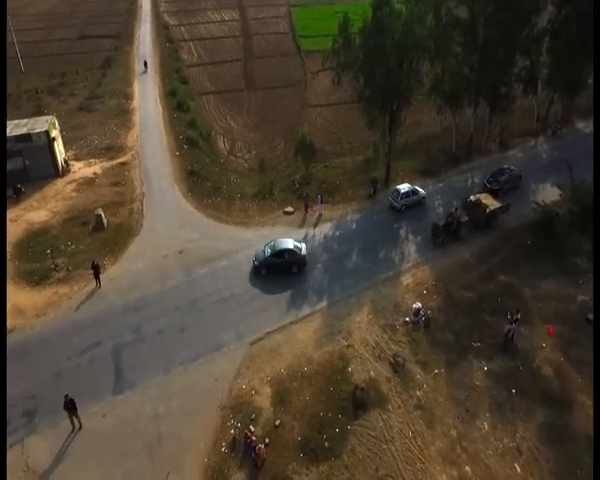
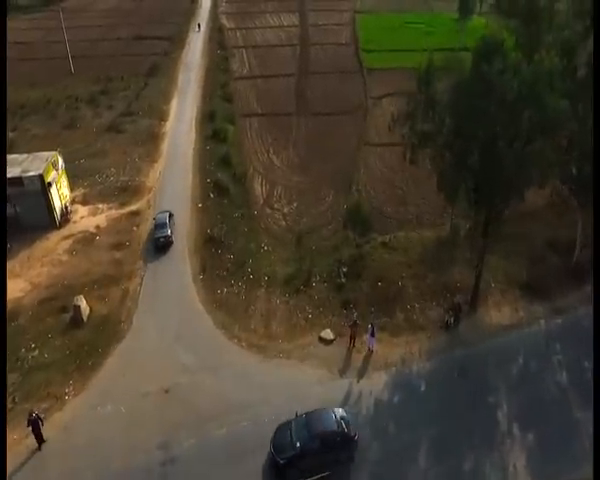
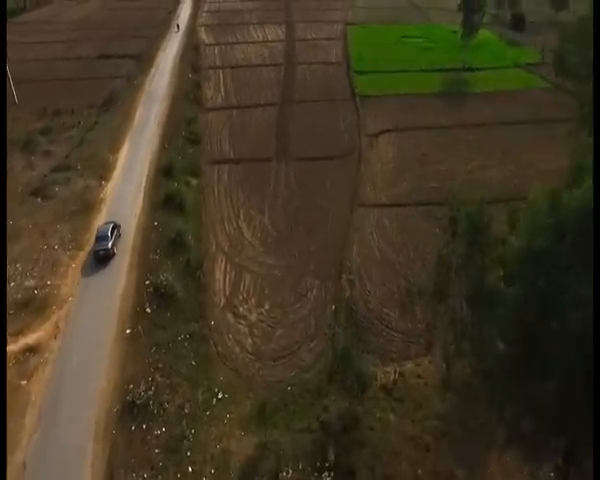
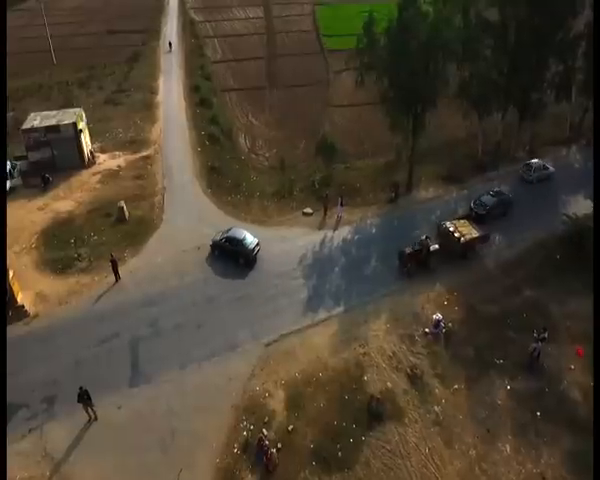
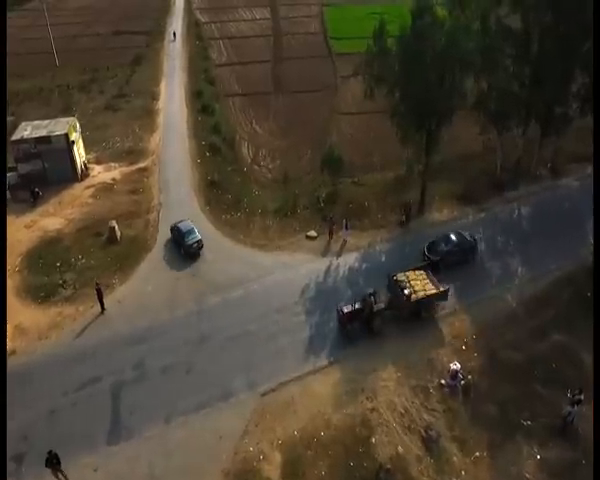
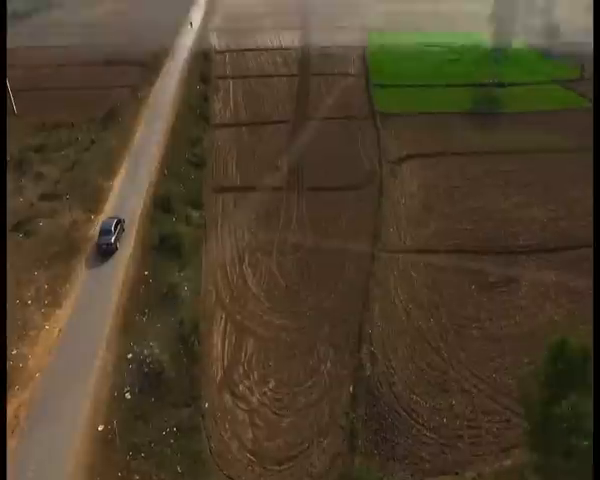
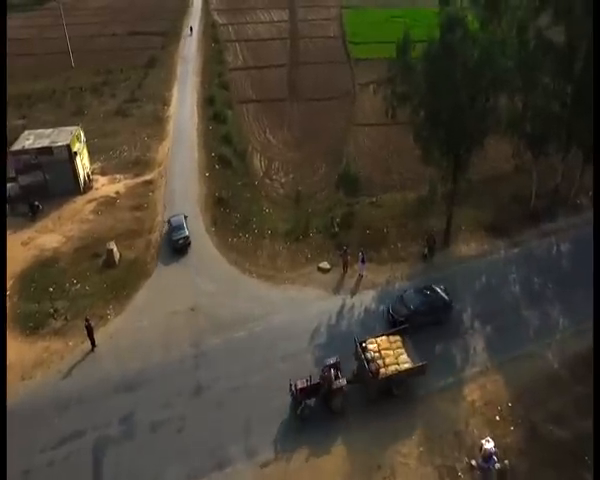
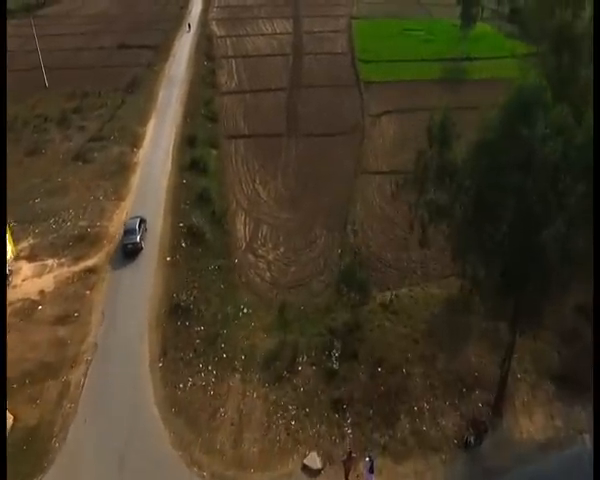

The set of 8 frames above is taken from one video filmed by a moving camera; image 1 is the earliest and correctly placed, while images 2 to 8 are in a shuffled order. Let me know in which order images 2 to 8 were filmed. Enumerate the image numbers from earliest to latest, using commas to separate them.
4, 5, 7, 2, 8, 3, 6
